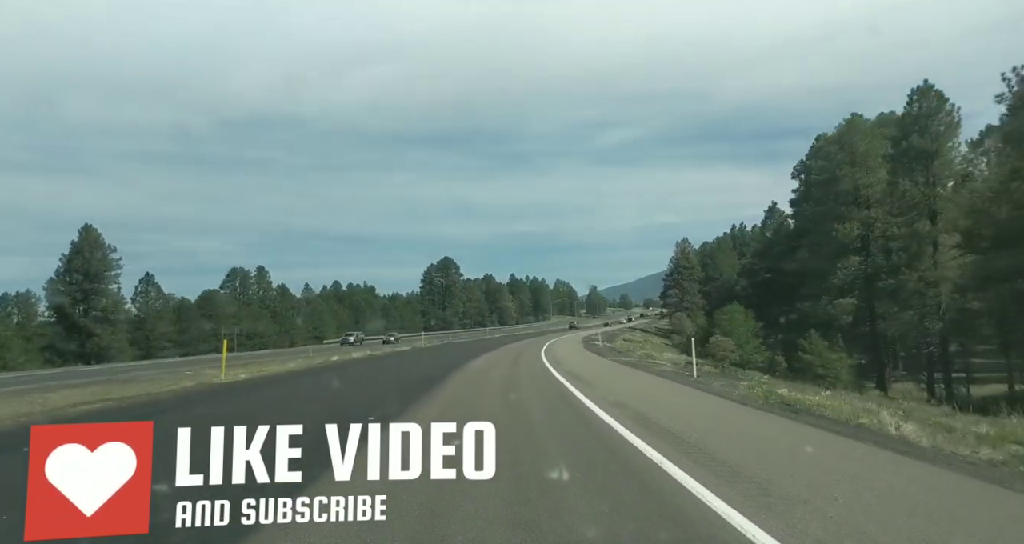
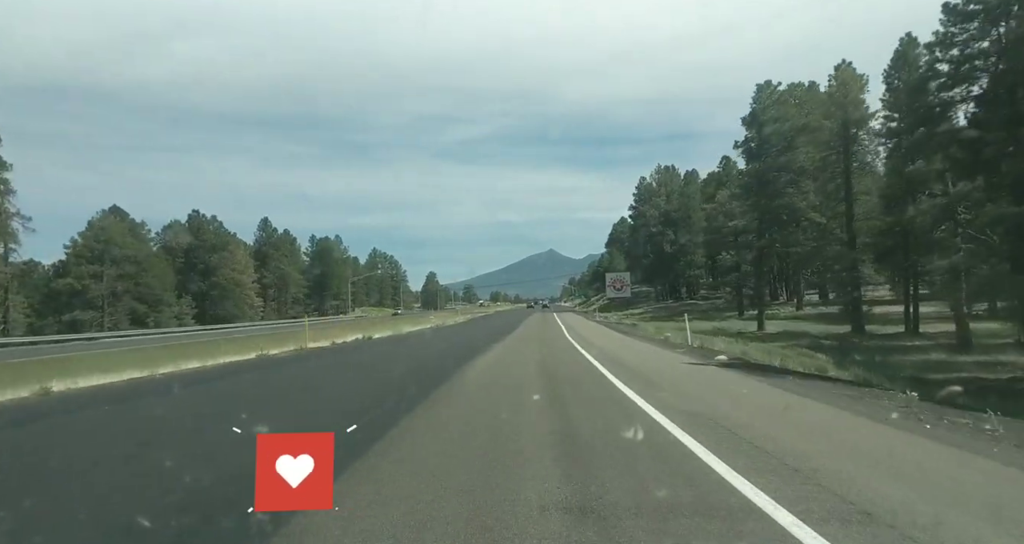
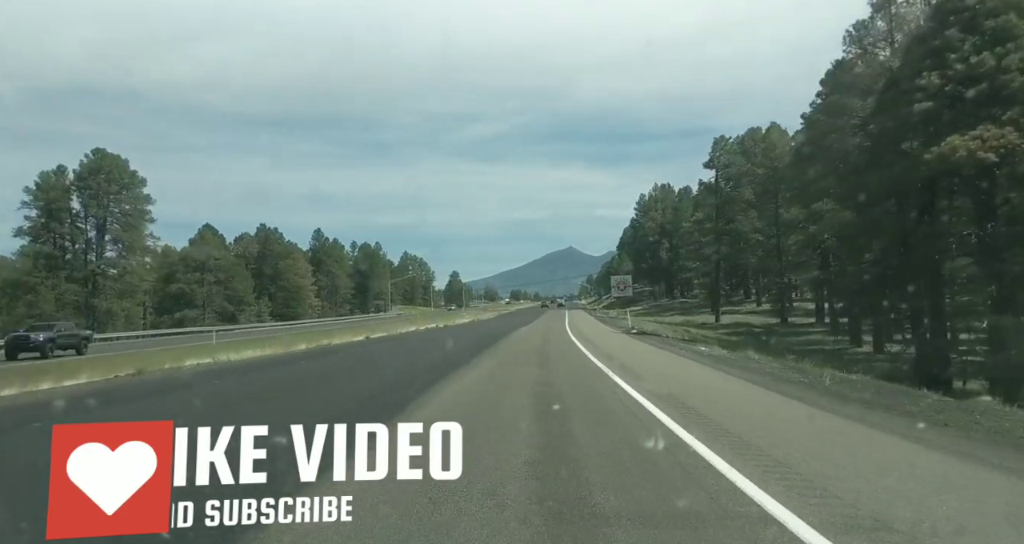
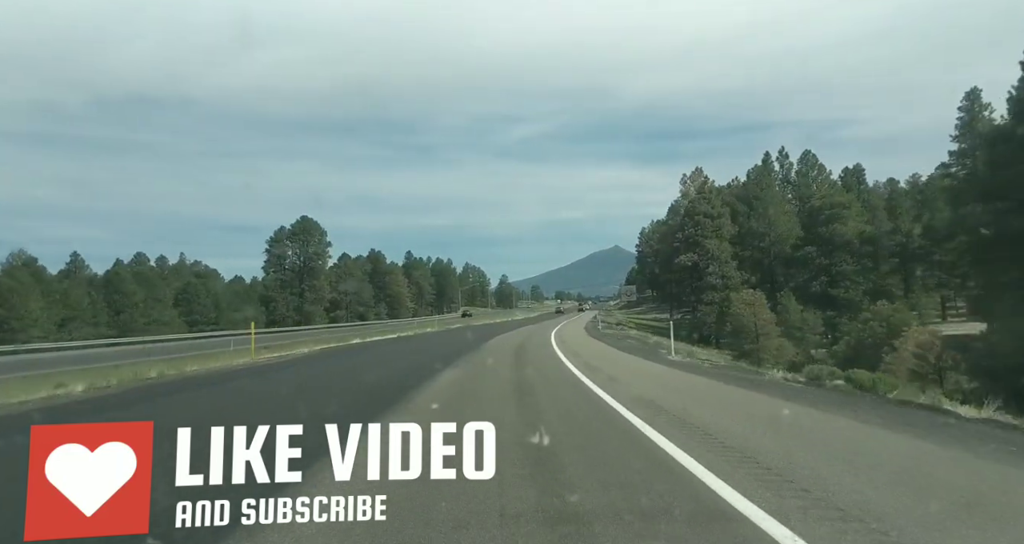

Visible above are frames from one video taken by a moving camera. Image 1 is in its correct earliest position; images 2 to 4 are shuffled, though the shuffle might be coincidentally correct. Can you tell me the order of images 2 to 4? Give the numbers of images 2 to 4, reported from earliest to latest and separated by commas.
4, 3, 2
